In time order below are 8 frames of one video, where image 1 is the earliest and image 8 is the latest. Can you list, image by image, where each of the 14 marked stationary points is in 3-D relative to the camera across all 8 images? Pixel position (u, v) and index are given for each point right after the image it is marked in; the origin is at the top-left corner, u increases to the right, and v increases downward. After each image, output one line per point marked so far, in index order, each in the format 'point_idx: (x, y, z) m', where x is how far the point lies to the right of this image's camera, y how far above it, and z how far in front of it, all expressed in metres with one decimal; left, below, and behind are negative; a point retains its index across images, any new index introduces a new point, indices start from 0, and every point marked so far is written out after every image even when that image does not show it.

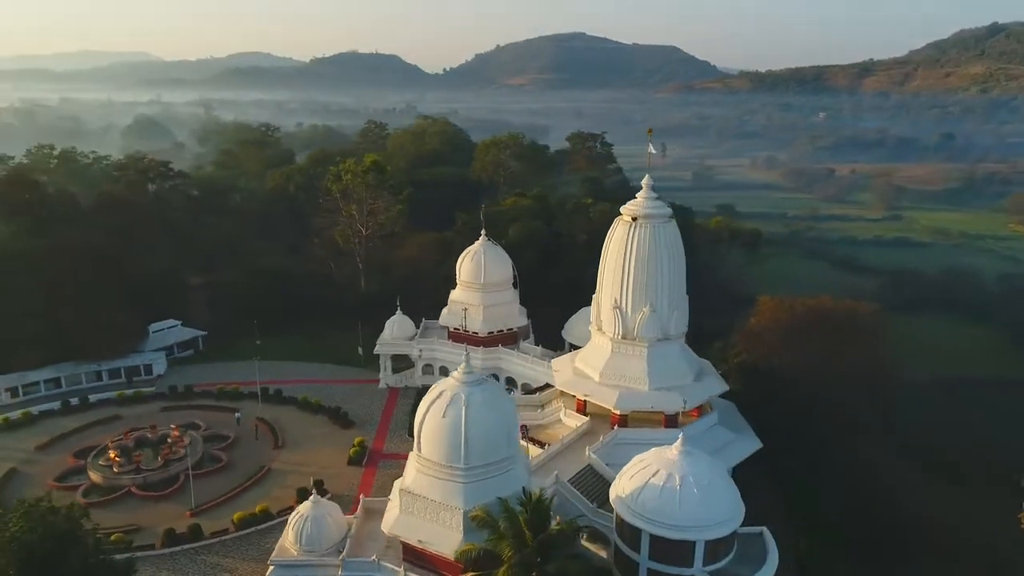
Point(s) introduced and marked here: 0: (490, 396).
0: (-0.6, -2.5, +16.6) m
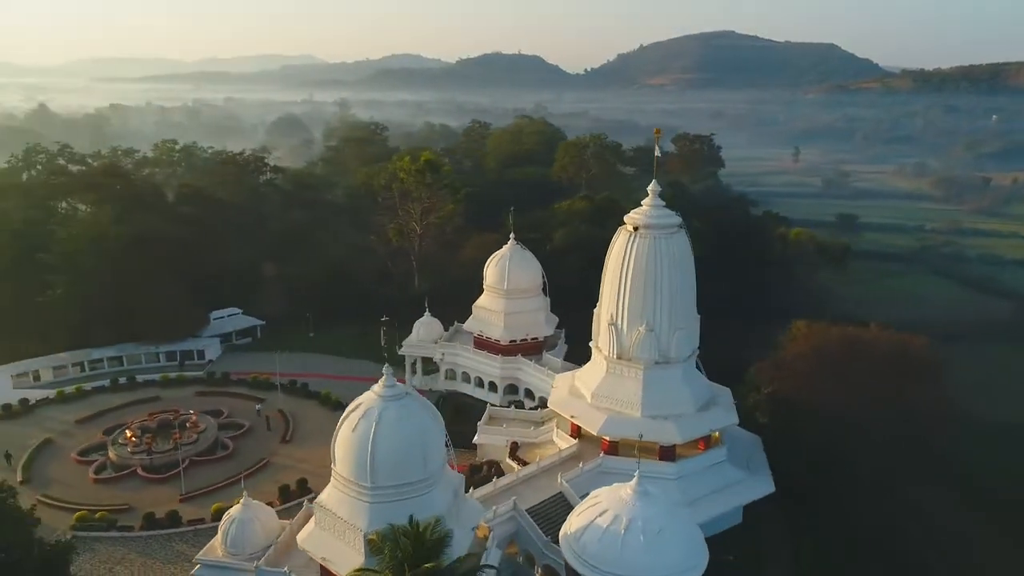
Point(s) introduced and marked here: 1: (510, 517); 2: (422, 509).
0: (-2.4, -2.7, +15.6) m
1: (0.0, -6.1, +19.0) m
2: (-2.0, -4.9, +15.5) m
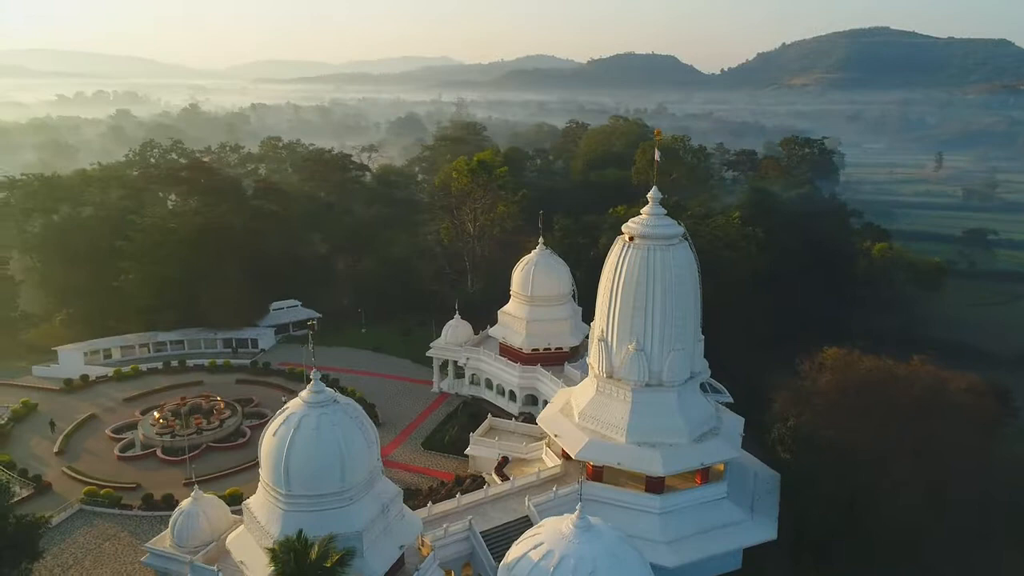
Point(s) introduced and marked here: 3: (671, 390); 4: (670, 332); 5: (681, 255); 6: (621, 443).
0: (-4.0, -2.8, +15.1) m
1: (-1.2, -6.3, +18.0) m
2: (-3.7, -5.0, +15.0) m
3: (+4.4, -2.9, +19.9) m
4: (+4.3, -1.2, +19.6) m
5: (+4.5, +0.9, +19.5) m
6: (+3.0, -4.3, +19.7) m
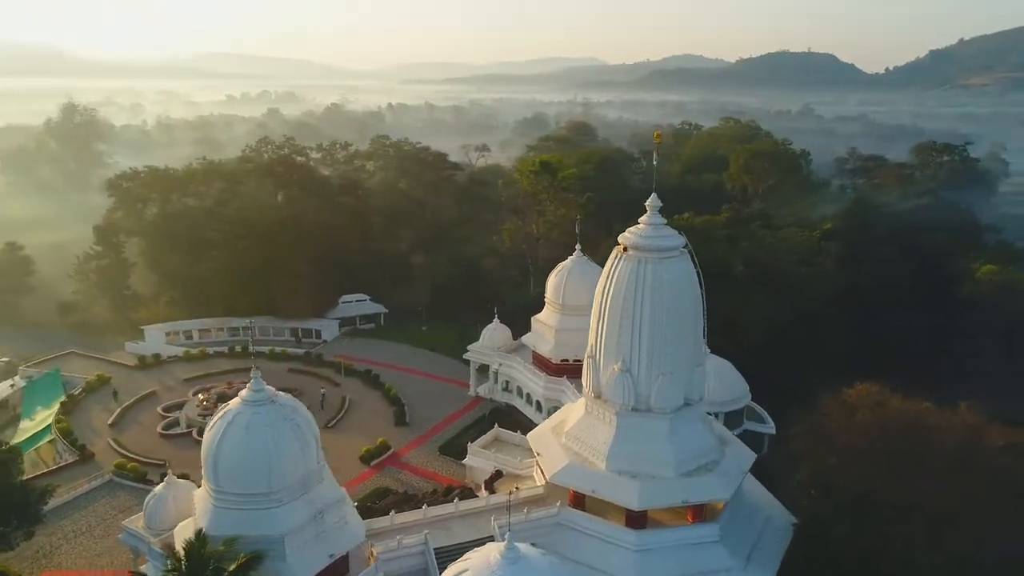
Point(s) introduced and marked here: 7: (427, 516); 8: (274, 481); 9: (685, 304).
0: (-5.4, -2.8, +15.0) m
1: (-2.3, -6.4, +17.4) m
2: (-5.2, -4.9, +14.9) m
3: (+3.8, -3.3, +18.2) m
4: (+3.7, -1.6, +17.9) m
5: (+4.0, +0.4, +17.7) m
6: (+2.3, -4.6, +18.3) m
7: (-2.2, -5.9, +18.7) m
8: (-5.0, -4.0, +14.9) m
9: (+4.4, -0.4, +18.0) m
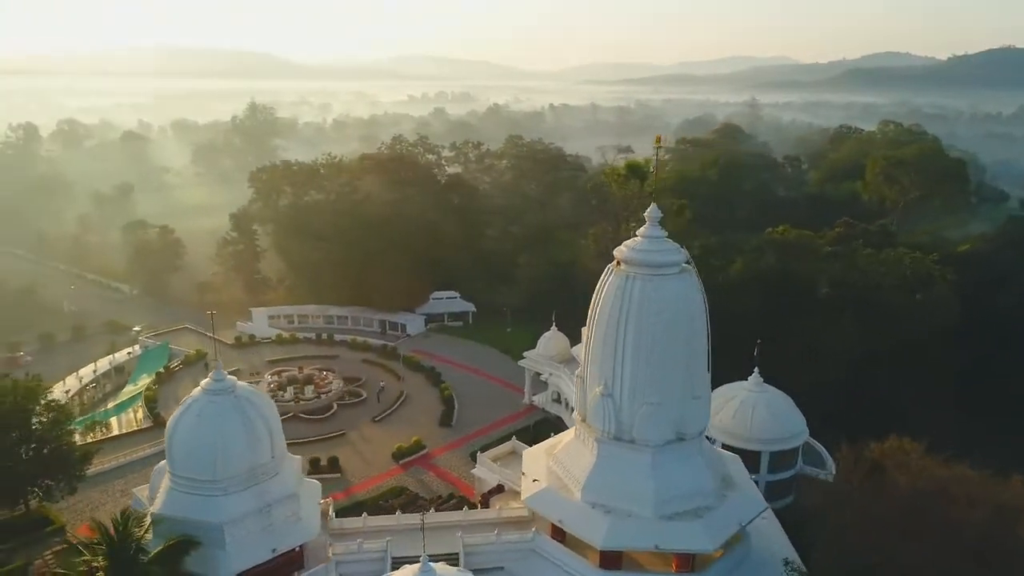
0: (-6.5, -2.6, +15.5) m
1: (-3.2, -6.5, +17.1) m
2: (-6.6, -4.8, +15.3) m
3: (+3.0, -3.7, +16.5) m
4: (+3.0, -2.1, +16.2) m
5: (+3.4, 0.0, +16.0) m
6: (+1.5, -5.0, +16.9) m
7: (-2.9, -6.0, +18.3) m
8: (-6.3, -3.9, +15.3) m
9: (+3.8, -0.9, +16.2) m
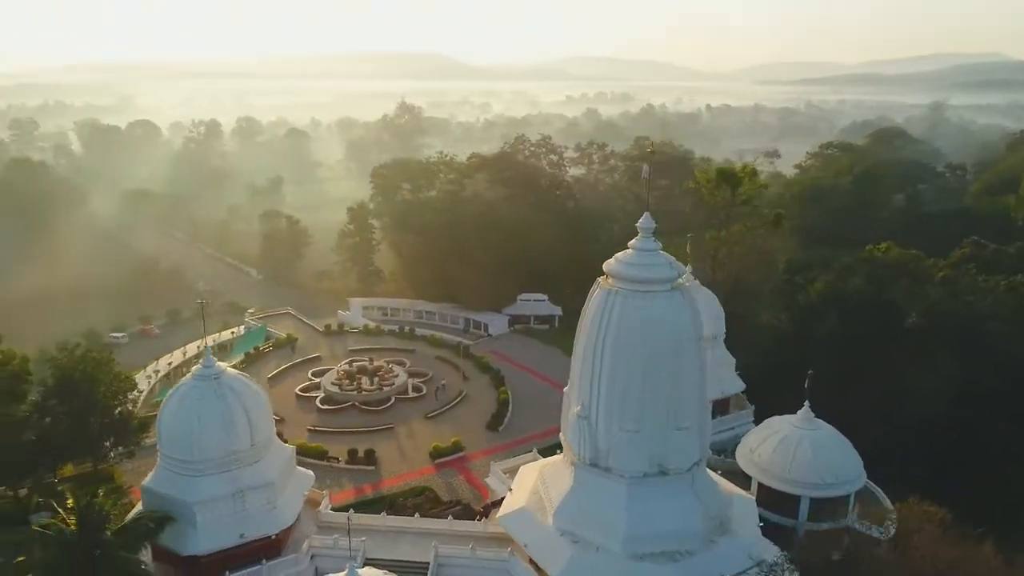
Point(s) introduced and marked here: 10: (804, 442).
0: (-7.2, -2.4, +16.2) m
1: (-3.8, -6.4, +17.1) m
2: (-7.4, -4.6, +16.1) m
3: (+2.3, -4.1, +15.2) m
4: (+2.3, -2.4, +14.9) m
5: (+2.7, -0.4, +14.6) m
6: (+0.8, -5.2, +15.9) m
7: (-3.2, -6.0, +18.2) m
8: (-7.1, -3.7, +16.0) m
9: (+3.1, -1.3, +14.7) m
10: (+8.1, -4.3, +19.9) m
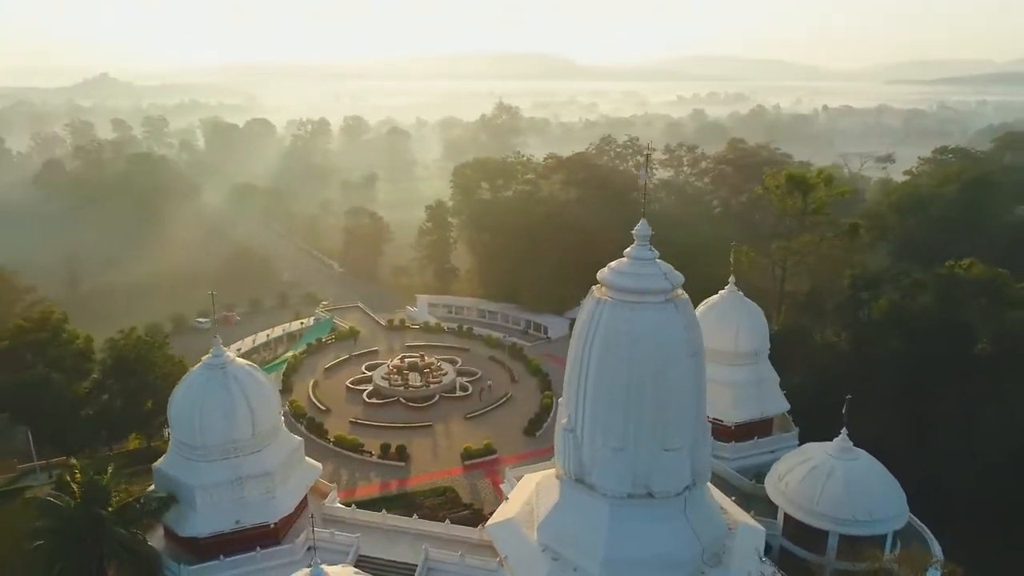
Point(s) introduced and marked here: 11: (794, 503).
0: (-7.3, -2.2, +16.9) m
1: (-4.0, -6.4, +17.3) m
2: (-7.6, -4.4, +16.8) m
3: (+1.8, -4.3, +14.5) m
4: (+1.9, -2.6, +14.2) m
5: (+2.3, -0.6, +13.8) m
6: (+0.4, -5.4, +15.4) m
7: (-3.2, -6.0, +18.3) m
8: (-7.3, -3.5, +16.6) m
9: (+2.7, -1.5, +13.8) m
10: (+8.3, -4.8, +18.3) m
11: (+7.4, -5.6, +18.6) m
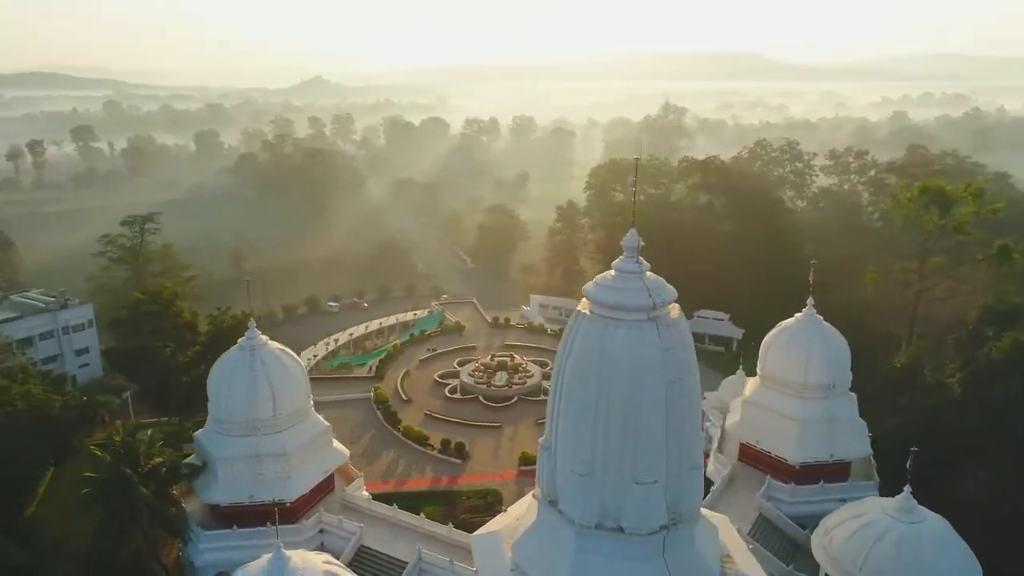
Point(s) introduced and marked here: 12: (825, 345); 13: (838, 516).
0: (-7.0, -1.8, +18.1) m
1: (-4.0, -6.2, +17.7) m
2: (-7.5, -4.0, +18.0) m
3: (+1.1, -4.5, +13.5) m
4: (+1.2, -2.8, +13.2) m
5: (+1.7, -0.9, +12.7) m
6: (-0.1, -5.5, +14.8) m
7: (-3.0, -5.9, +18.5) m
8: (-7.1, -3.1, +17.8) m
9: (+2.0, -1.8, +12.7) m
10: (+8.3, -5.4, +15.7) m
11: (+7.4, -6.2, +16.2) m
12: (+8.6, -1.6, +19.9) m
13: (+7.8, -5.4, +17.1) m
